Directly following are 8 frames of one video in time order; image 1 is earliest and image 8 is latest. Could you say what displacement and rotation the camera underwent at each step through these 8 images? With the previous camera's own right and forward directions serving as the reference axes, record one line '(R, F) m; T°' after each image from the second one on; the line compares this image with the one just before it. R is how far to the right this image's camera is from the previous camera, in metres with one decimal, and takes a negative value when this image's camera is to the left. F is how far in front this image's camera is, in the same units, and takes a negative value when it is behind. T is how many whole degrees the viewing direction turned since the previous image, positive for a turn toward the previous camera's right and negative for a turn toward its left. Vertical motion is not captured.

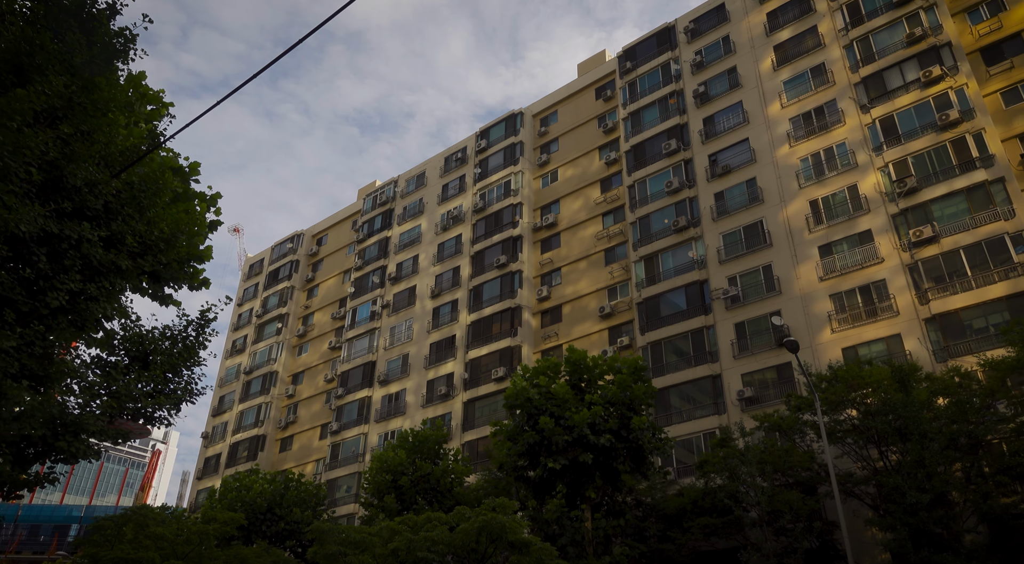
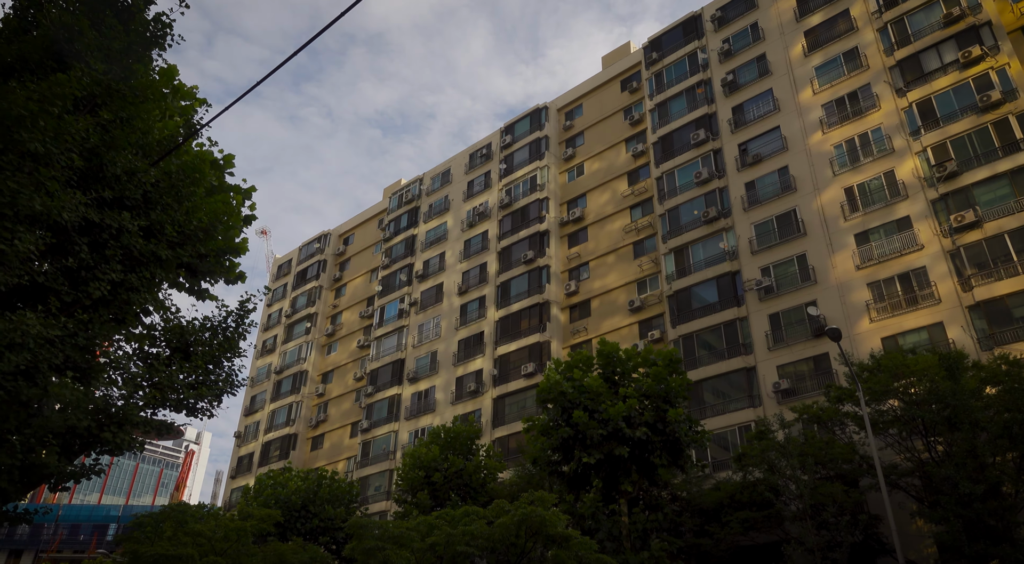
(-0.2, +0.2) m; -2°
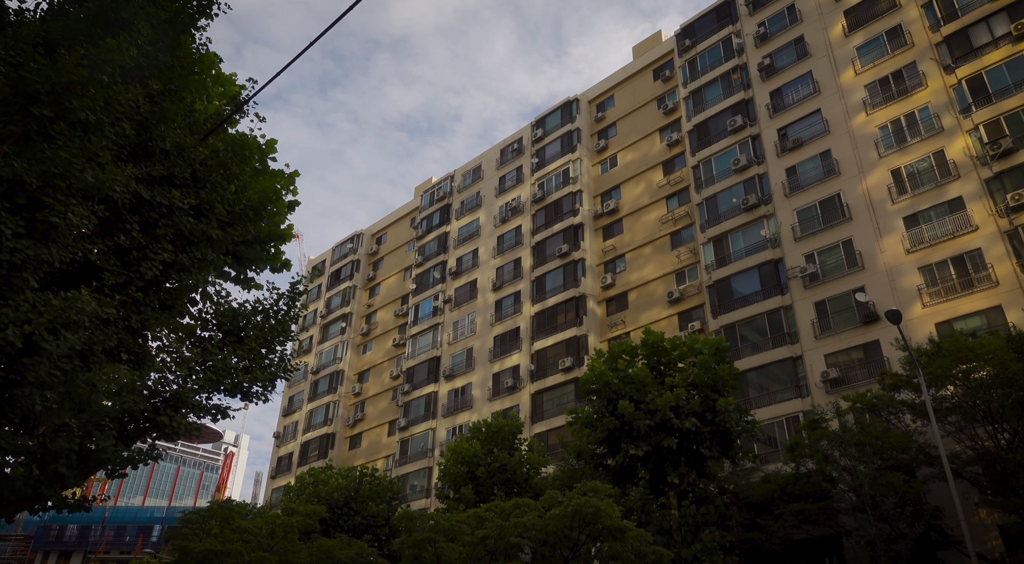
(-0.3, +0.4) m; -2°
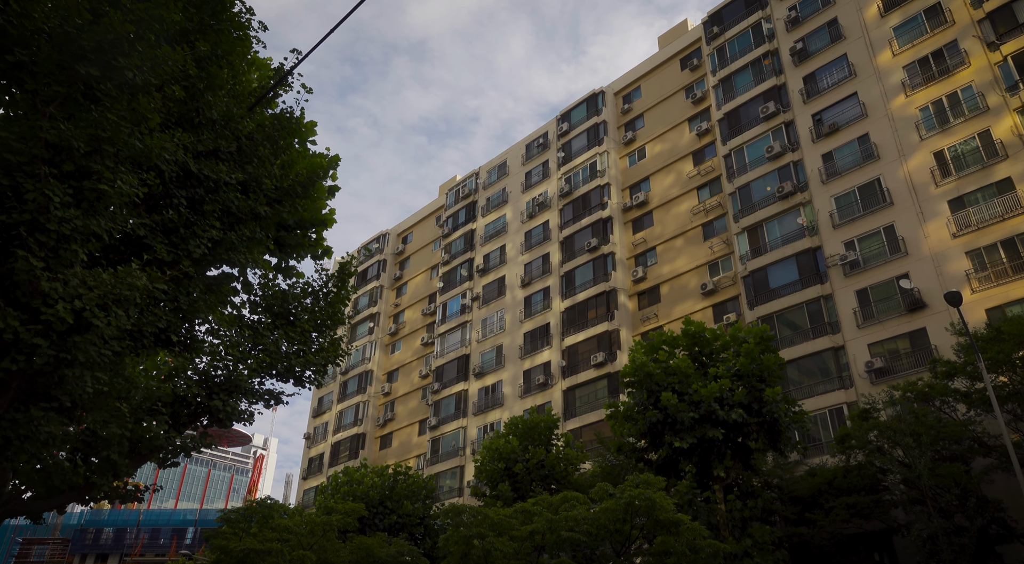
(-0.4, +0.4) m; -2°
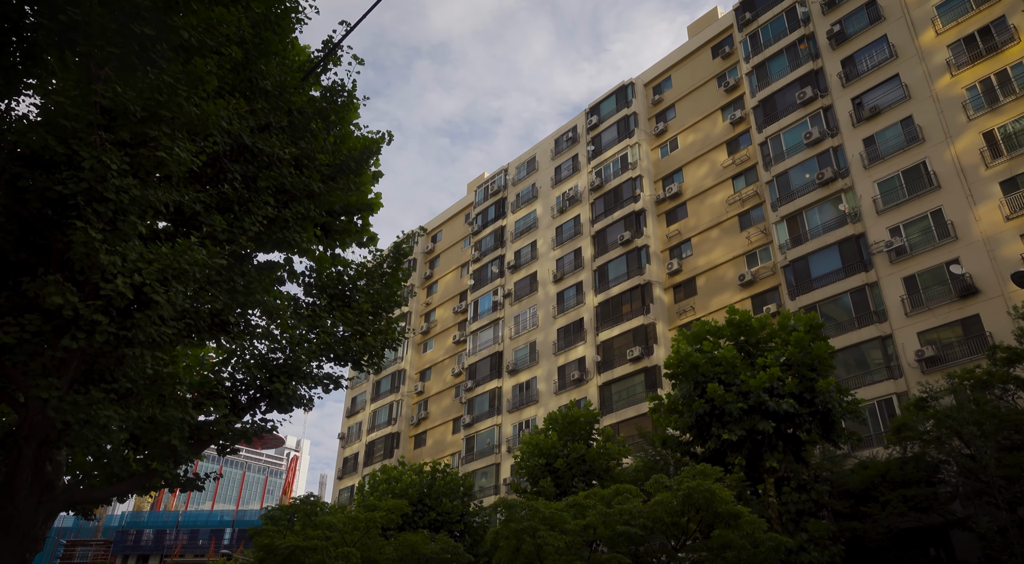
(-0.4, +0.4) m; -2°
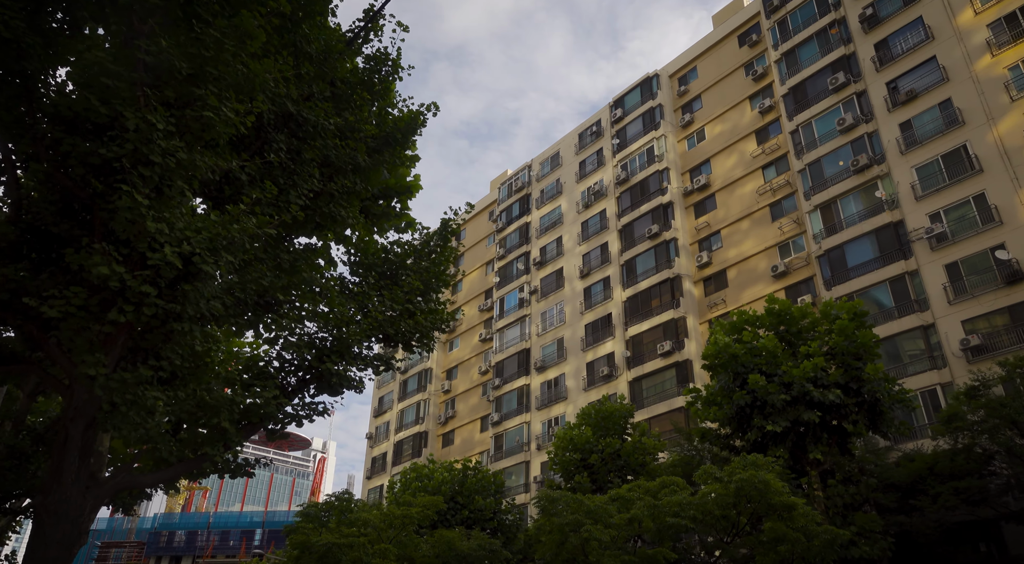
(-0.3, +0.4) m; -2°
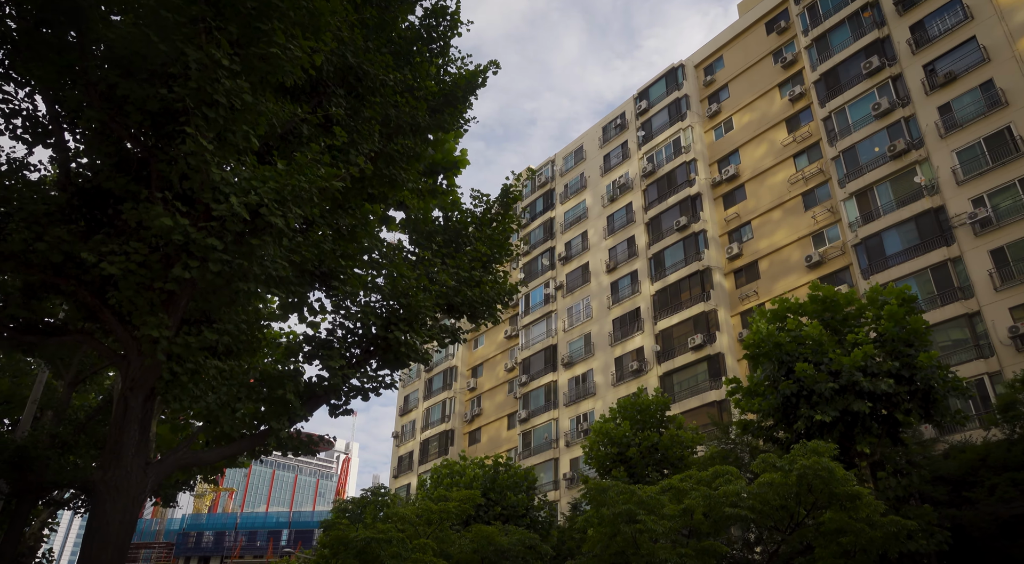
(-0.4, +0.4) m; -1°
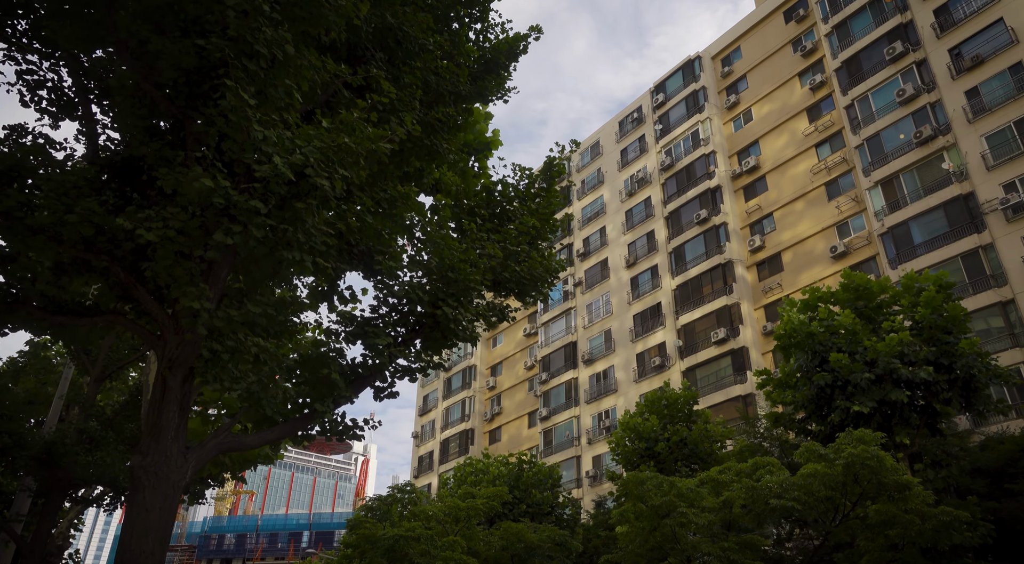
(-0.3, +0.3) m; -1°
